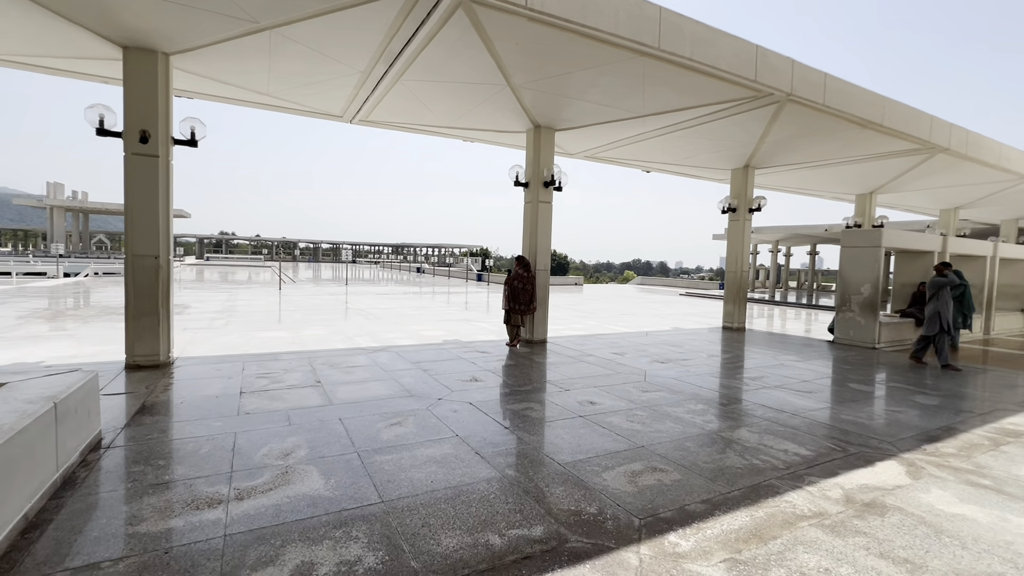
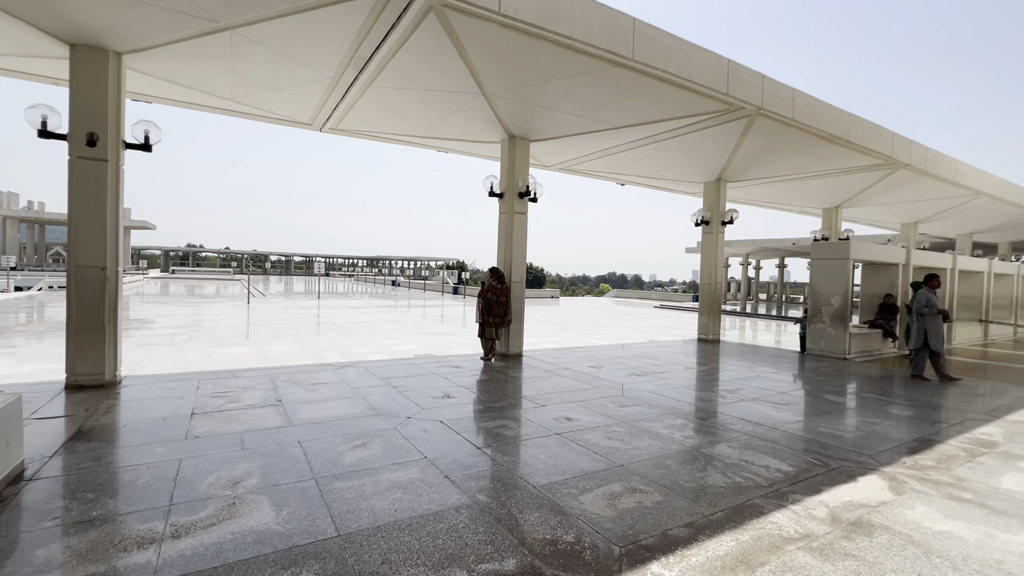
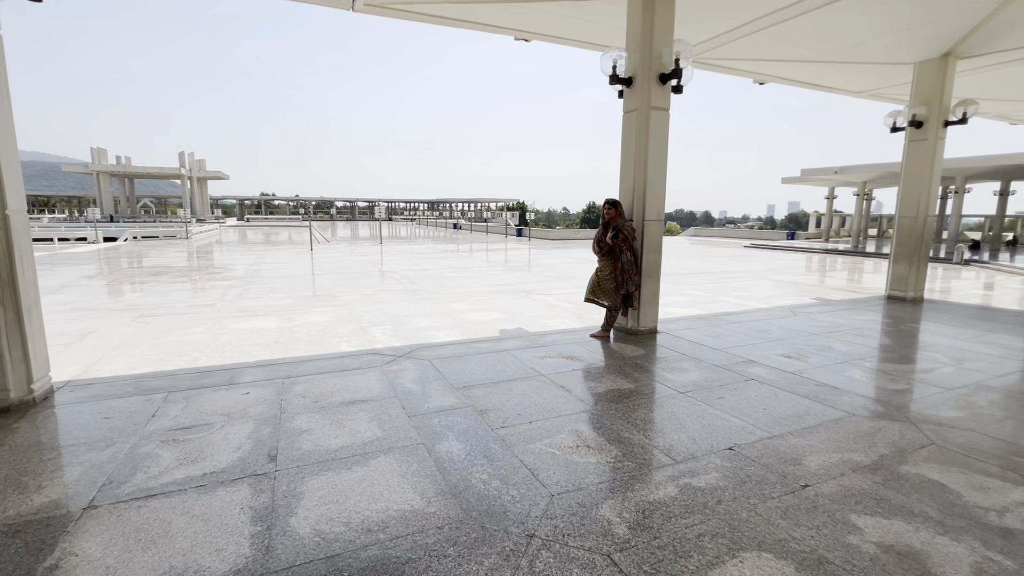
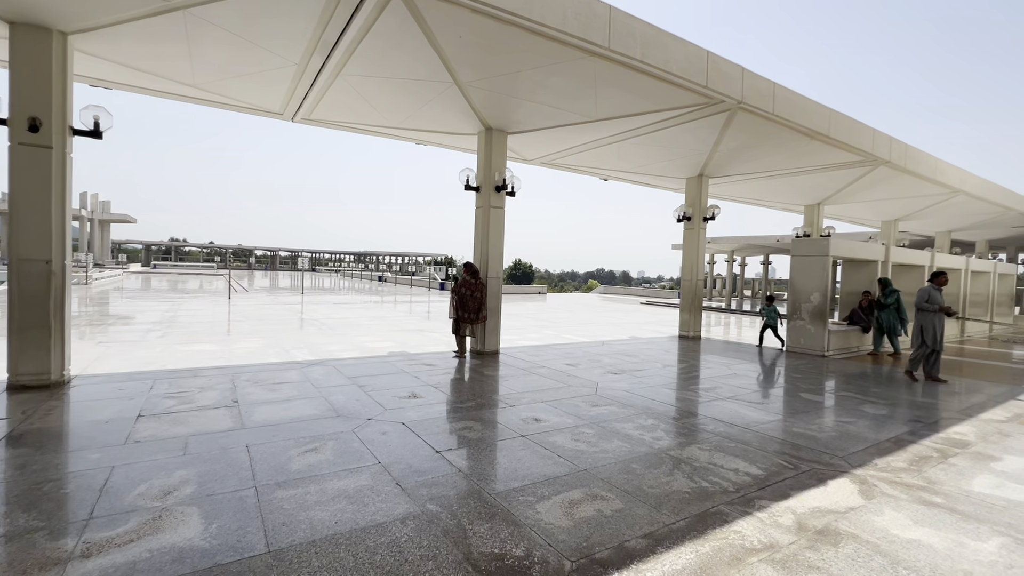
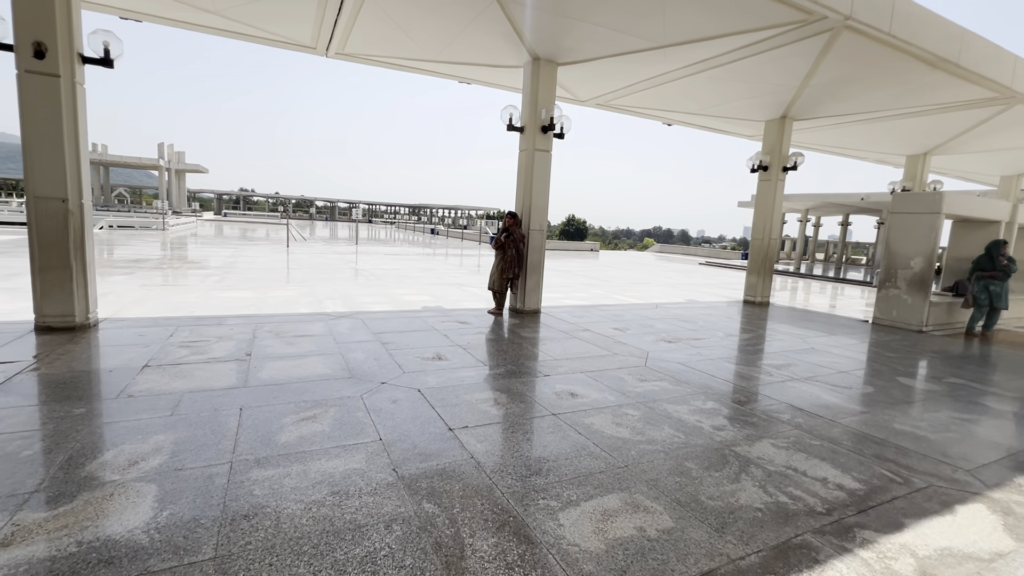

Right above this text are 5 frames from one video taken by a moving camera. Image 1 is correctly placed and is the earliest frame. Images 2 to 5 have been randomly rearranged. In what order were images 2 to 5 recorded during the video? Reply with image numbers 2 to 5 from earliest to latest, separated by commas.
2, 4, 5, 3
